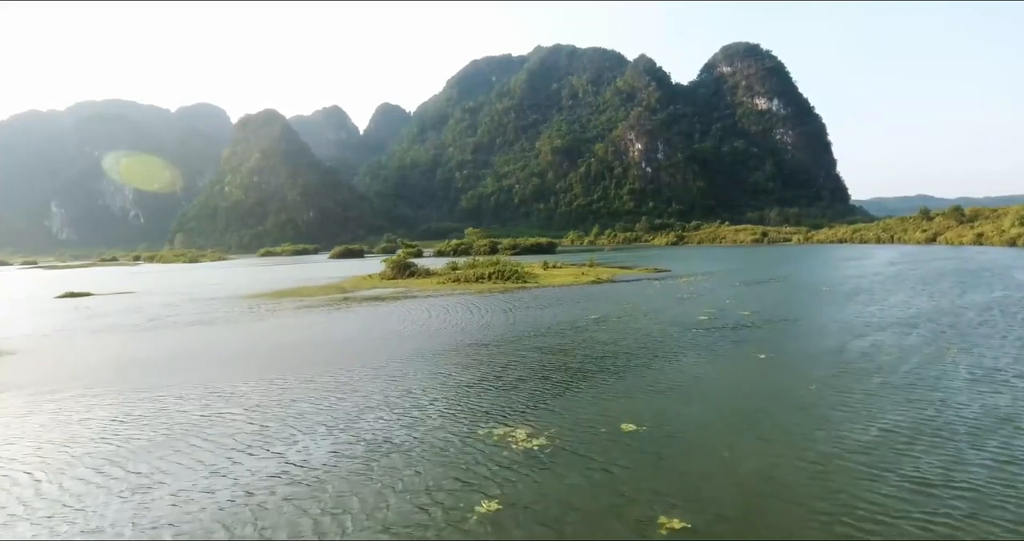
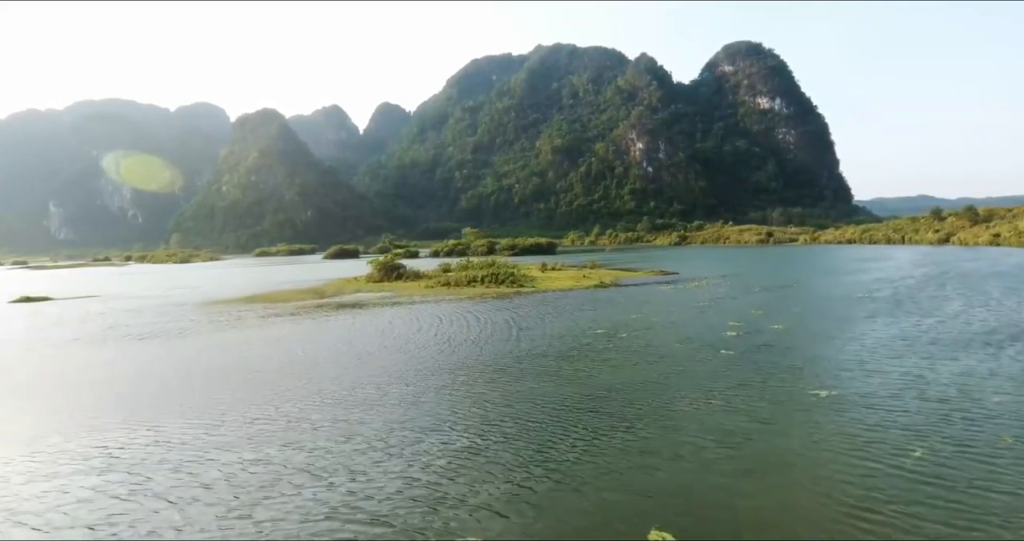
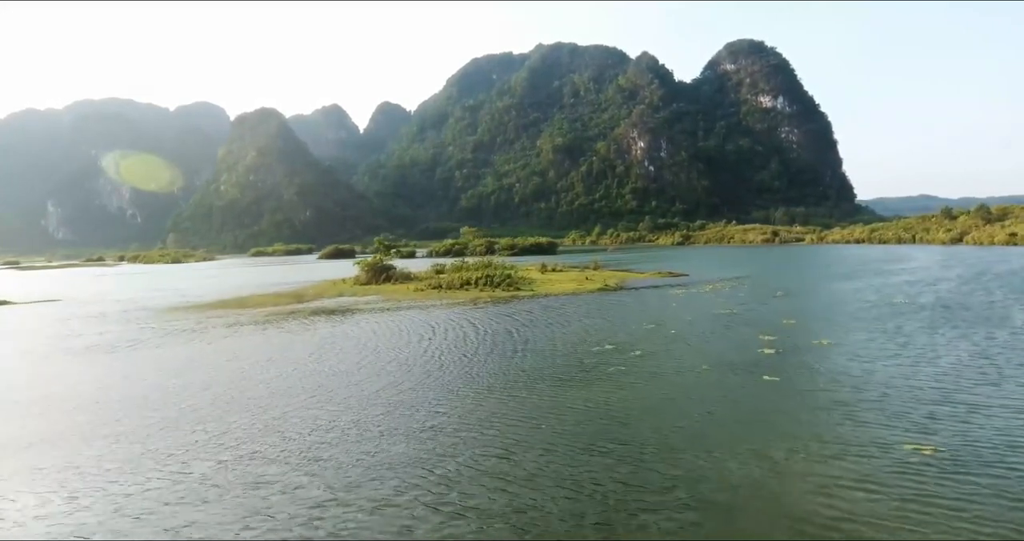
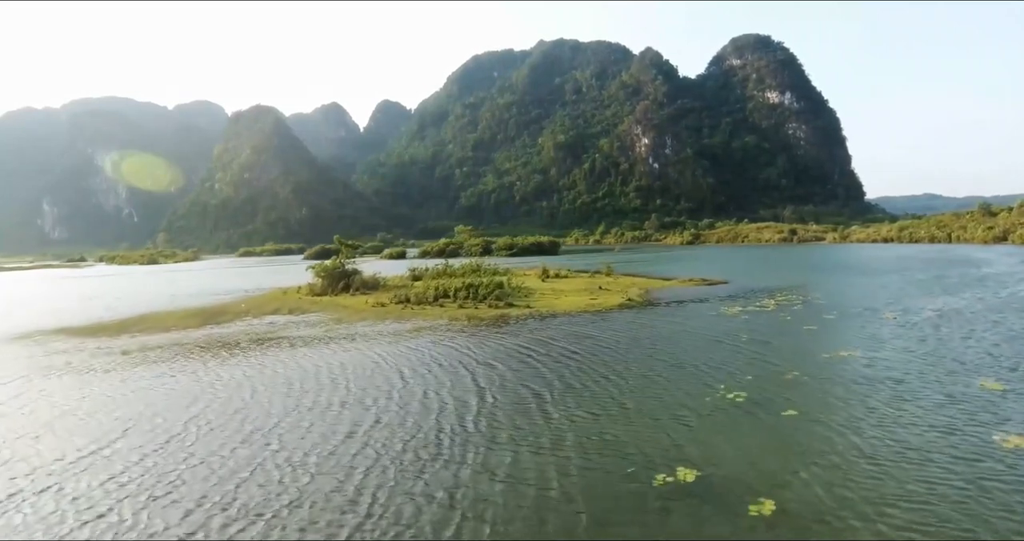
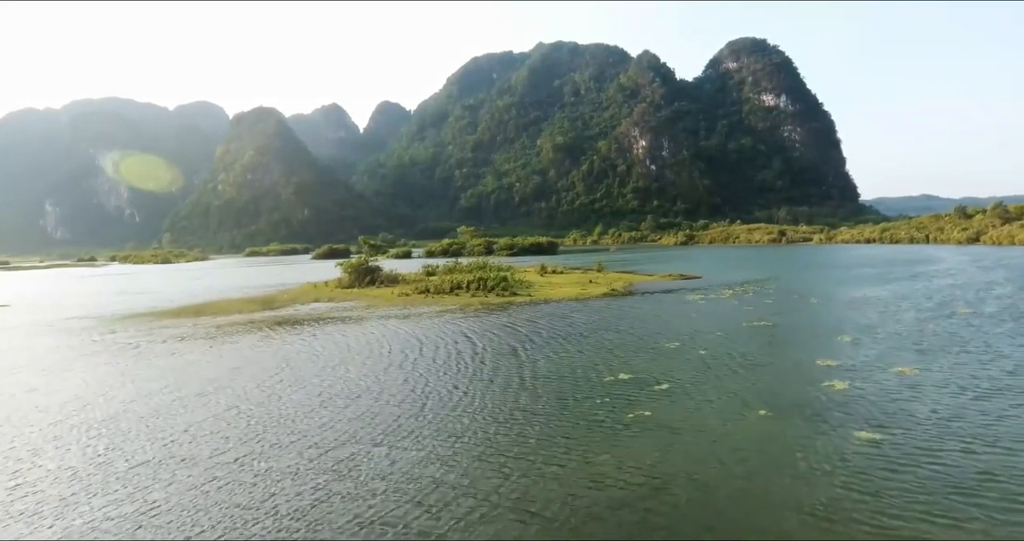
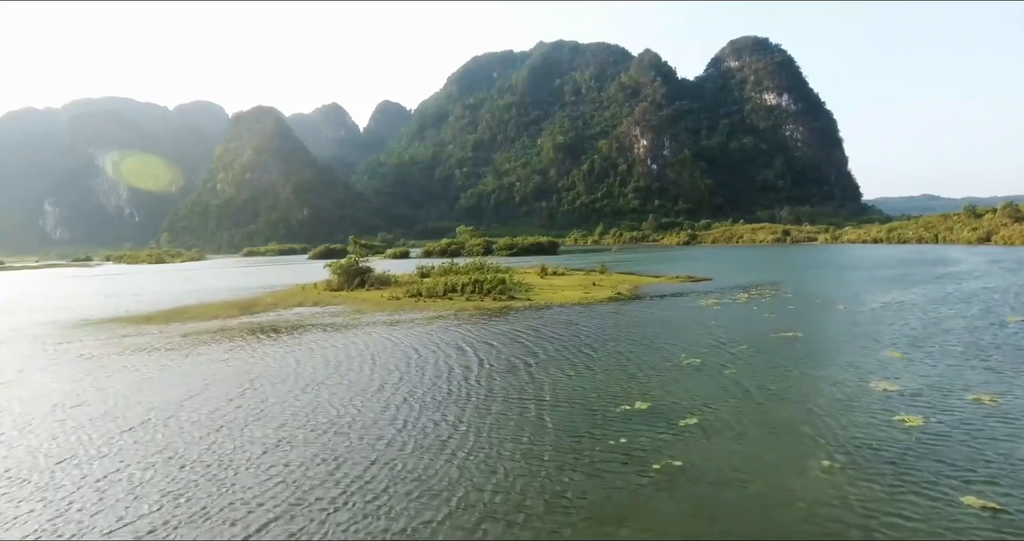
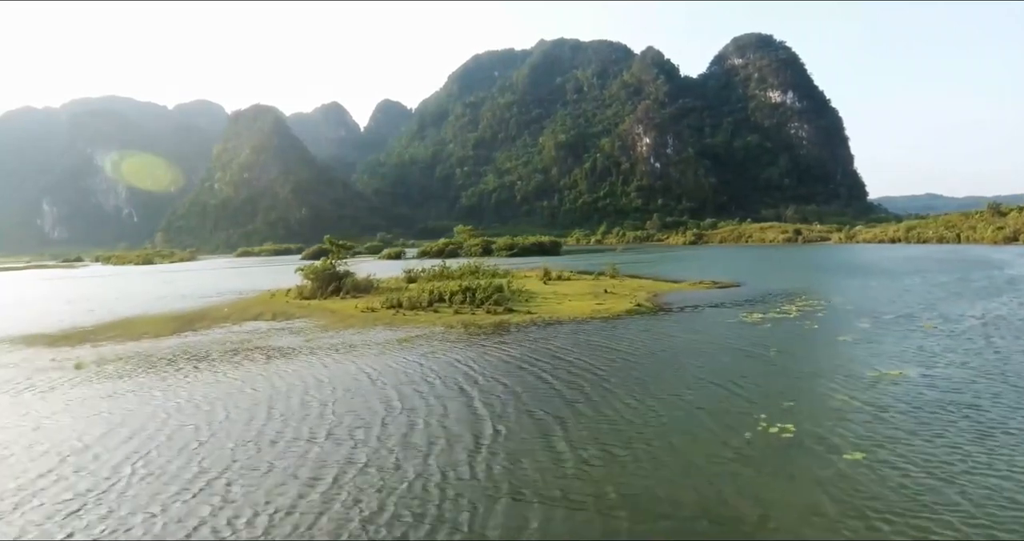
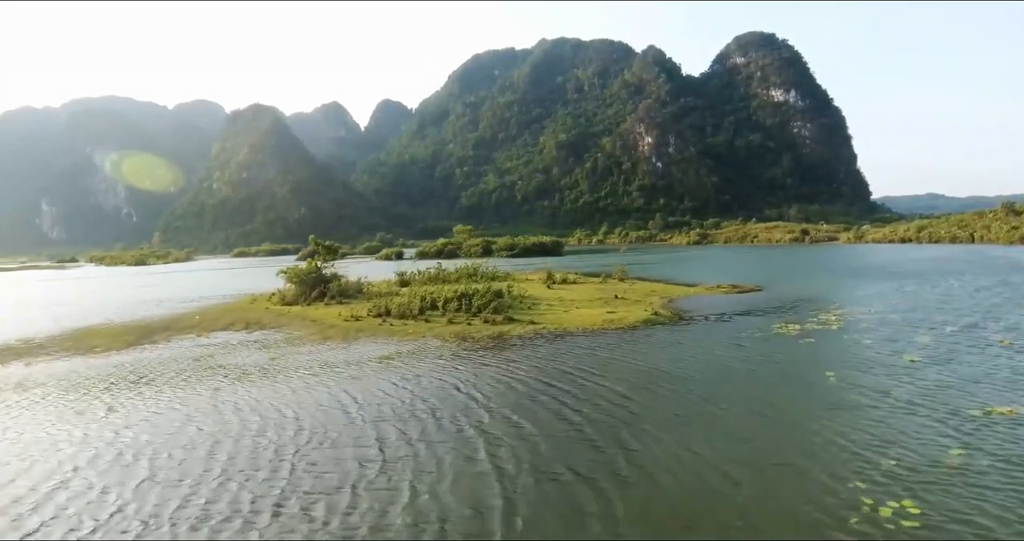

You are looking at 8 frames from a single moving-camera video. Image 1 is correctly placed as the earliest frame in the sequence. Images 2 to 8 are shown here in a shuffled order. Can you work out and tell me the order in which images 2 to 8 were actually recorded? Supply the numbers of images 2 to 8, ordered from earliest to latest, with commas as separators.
2, 3, 5, 6, 4, 7, 8
